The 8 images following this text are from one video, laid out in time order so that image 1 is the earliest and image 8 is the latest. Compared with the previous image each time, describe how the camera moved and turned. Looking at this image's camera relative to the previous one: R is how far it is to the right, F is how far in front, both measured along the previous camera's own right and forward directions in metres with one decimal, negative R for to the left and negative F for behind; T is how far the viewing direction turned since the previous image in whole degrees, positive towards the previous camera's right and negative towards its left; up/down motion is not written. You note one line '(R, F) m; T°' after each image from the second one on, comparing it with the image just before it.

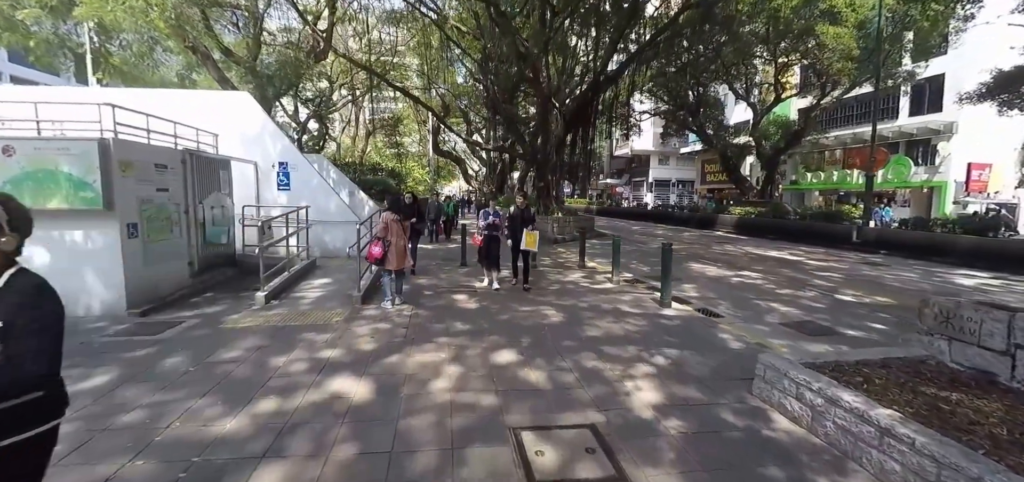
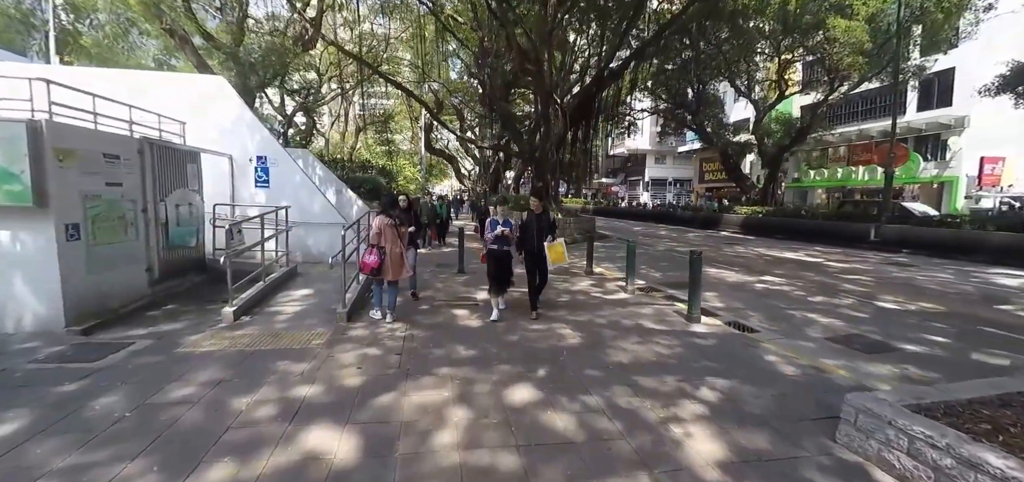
(-0.2, +0.8) m; +1°
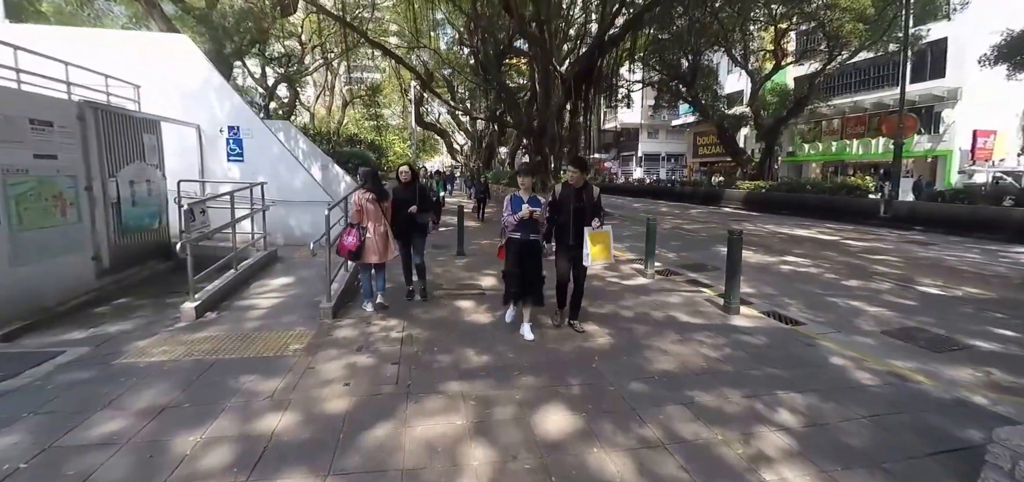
(-0.2, +0.8) m; +1°
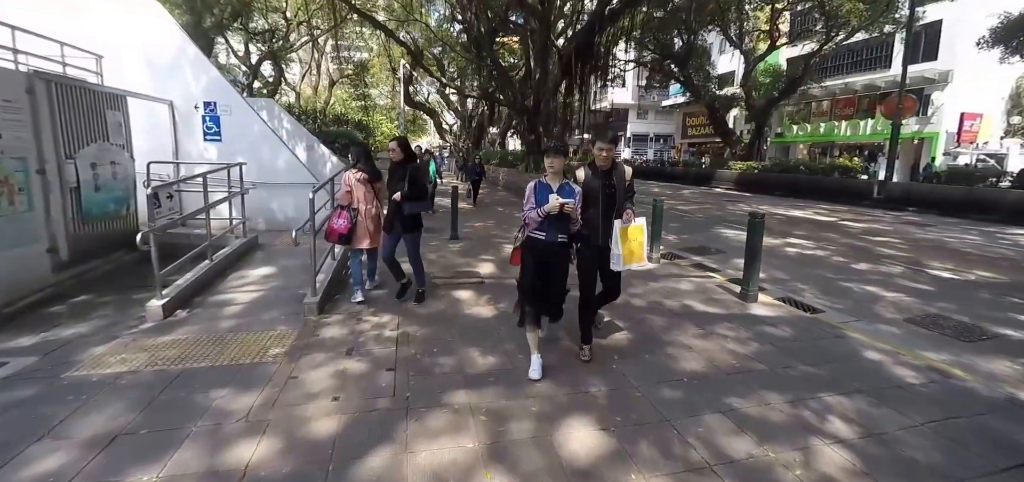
(-0.2, +0.4) m; +1°
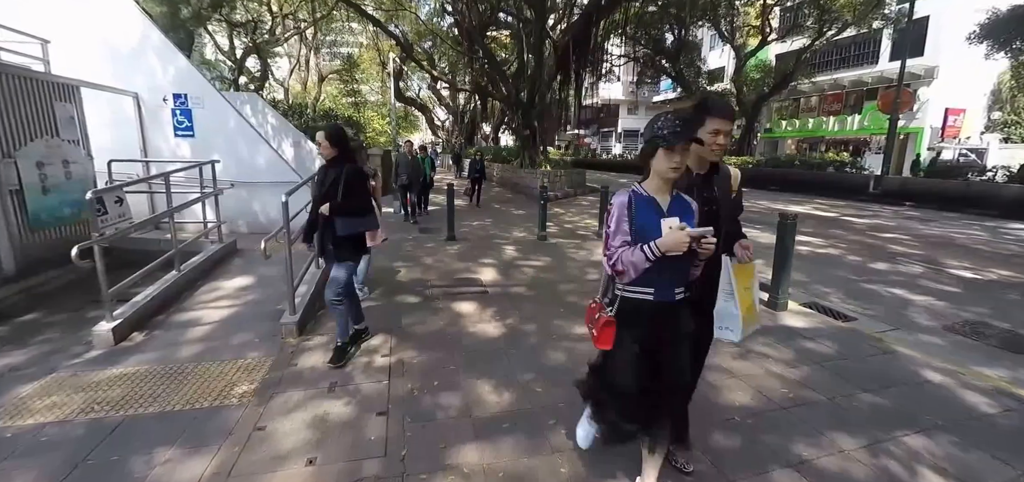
(-0.1, +0.5) m; +1°
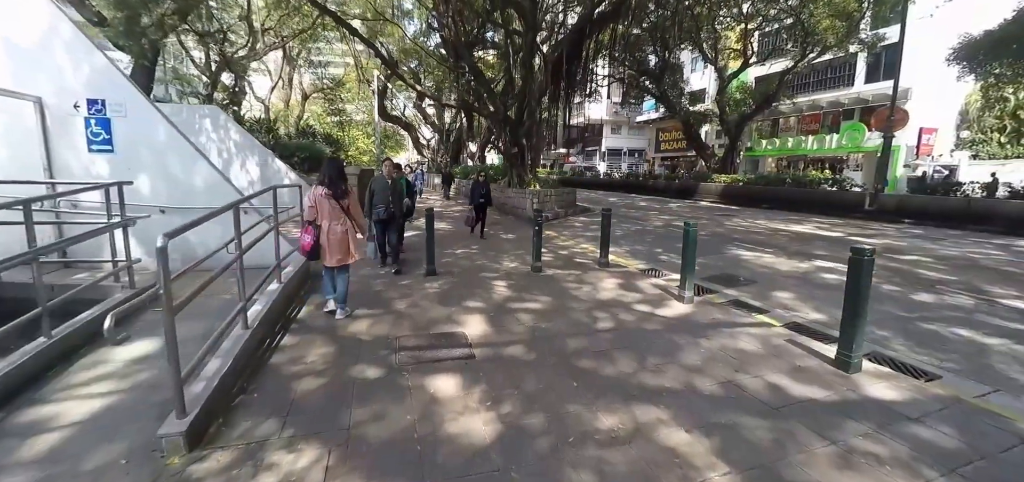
(-0.1, +1.1) m; +2°
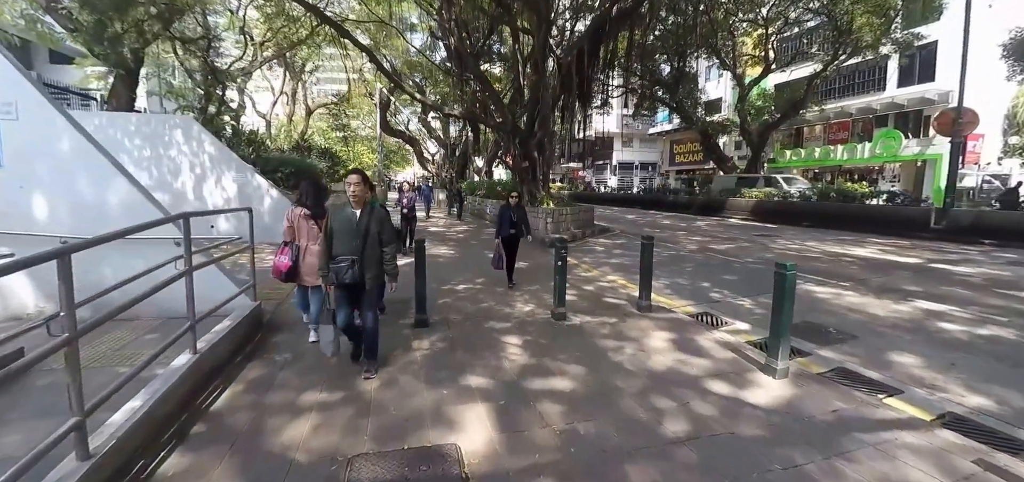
(-0.1, +1.6) m; -1°
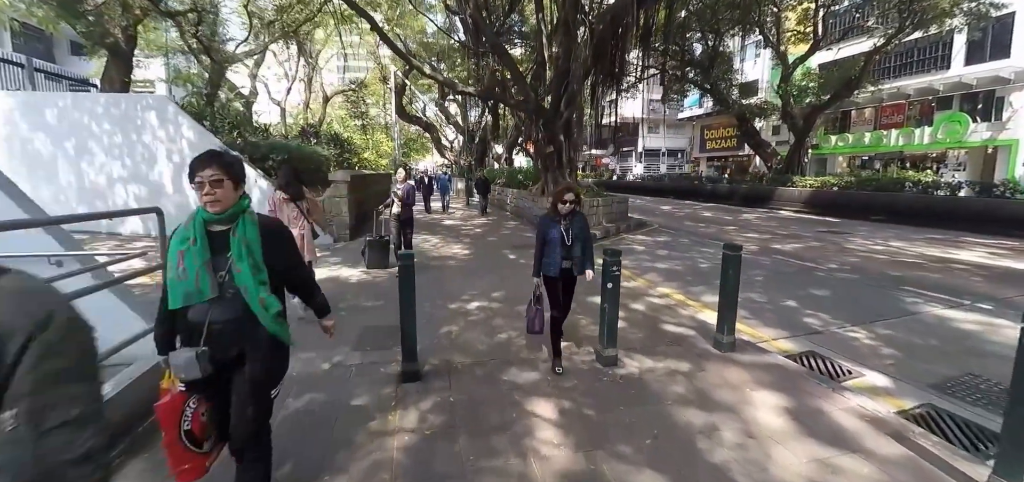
(-0.1, +1.6) m; -3°
